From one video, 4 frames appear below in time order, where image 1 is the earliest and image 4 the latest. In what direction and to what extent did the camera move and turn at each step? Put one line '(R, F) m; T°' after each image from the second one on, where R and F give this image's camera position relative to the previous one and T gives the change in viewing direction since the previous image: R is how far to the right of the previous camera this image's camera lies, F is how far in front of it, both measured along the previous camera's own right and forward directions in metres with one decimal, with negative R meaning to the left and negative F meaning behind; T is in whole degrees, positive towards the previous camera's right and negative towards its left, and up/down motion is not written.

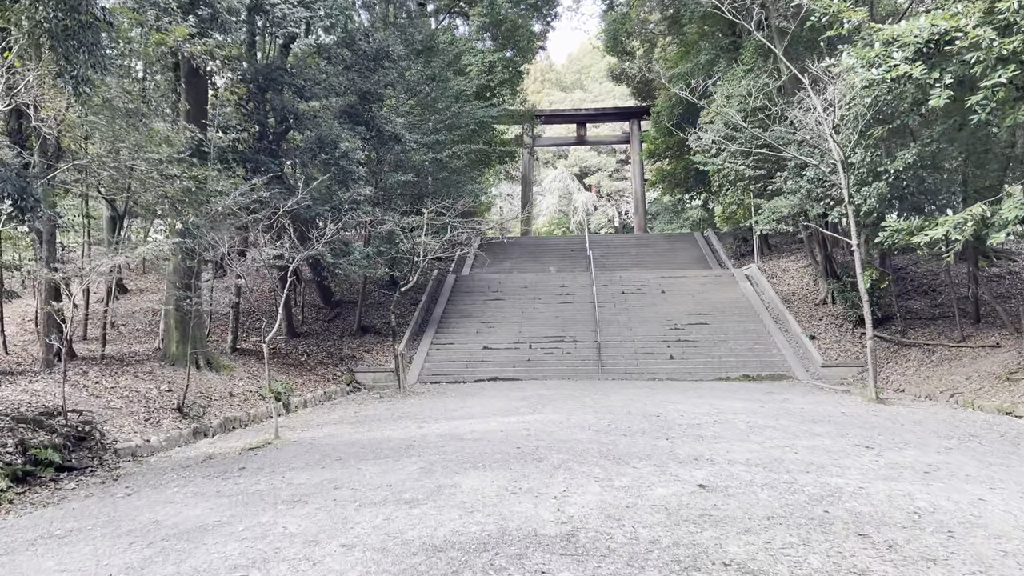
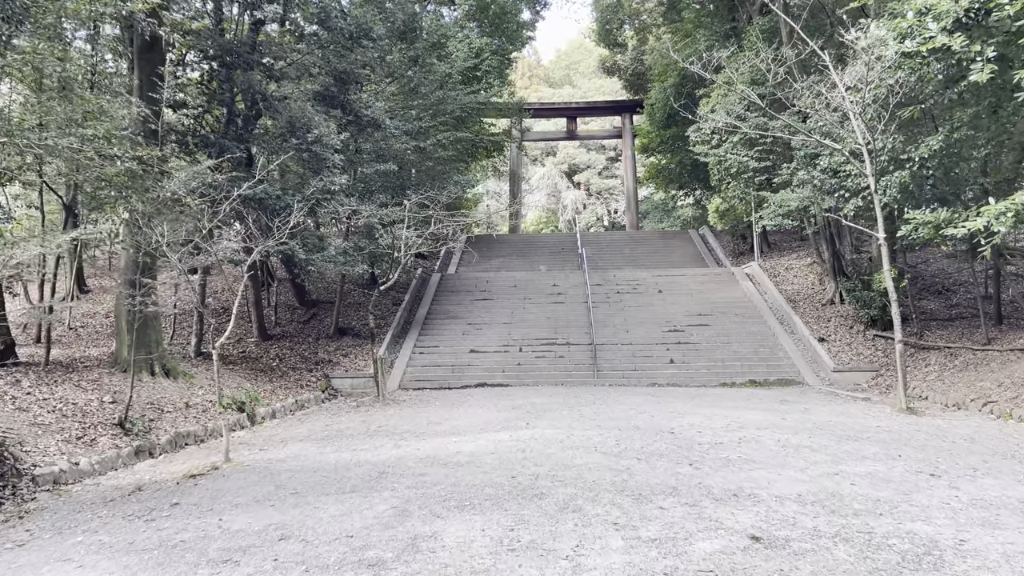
(0.0, +0.8) m; +1°
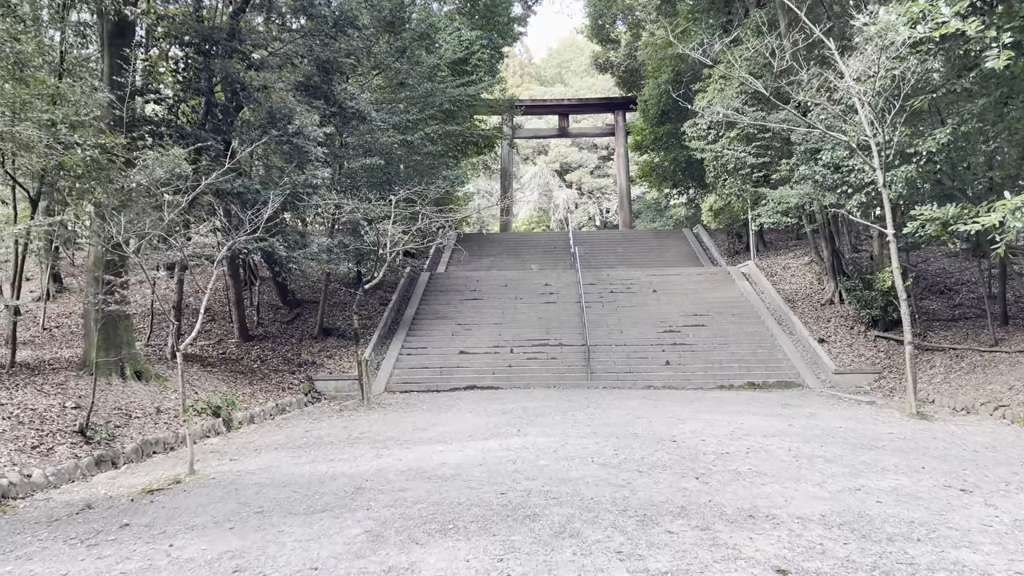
(0.0, +0.4) m; +1°
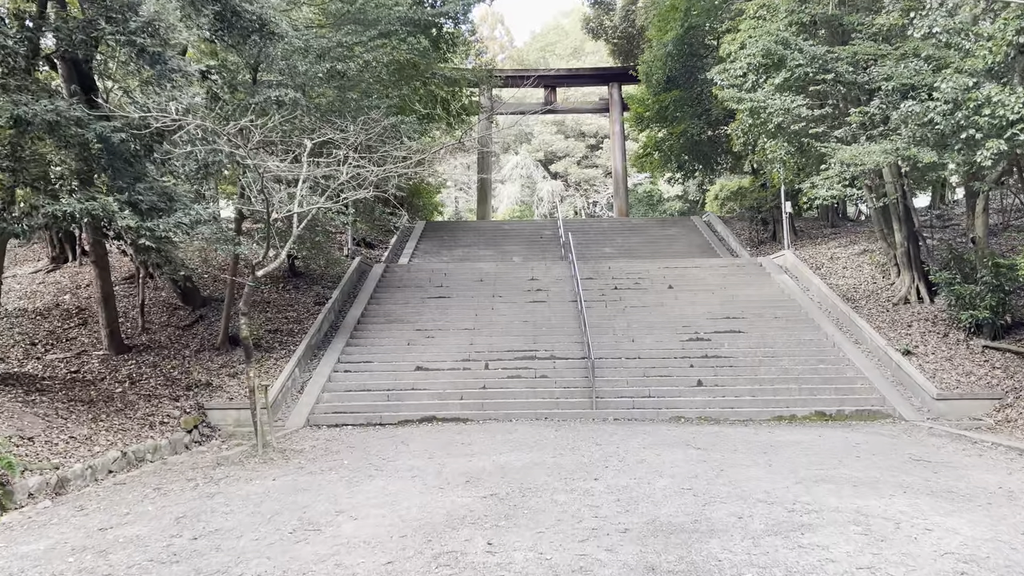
(+0.1, +3.0) m; +1°
